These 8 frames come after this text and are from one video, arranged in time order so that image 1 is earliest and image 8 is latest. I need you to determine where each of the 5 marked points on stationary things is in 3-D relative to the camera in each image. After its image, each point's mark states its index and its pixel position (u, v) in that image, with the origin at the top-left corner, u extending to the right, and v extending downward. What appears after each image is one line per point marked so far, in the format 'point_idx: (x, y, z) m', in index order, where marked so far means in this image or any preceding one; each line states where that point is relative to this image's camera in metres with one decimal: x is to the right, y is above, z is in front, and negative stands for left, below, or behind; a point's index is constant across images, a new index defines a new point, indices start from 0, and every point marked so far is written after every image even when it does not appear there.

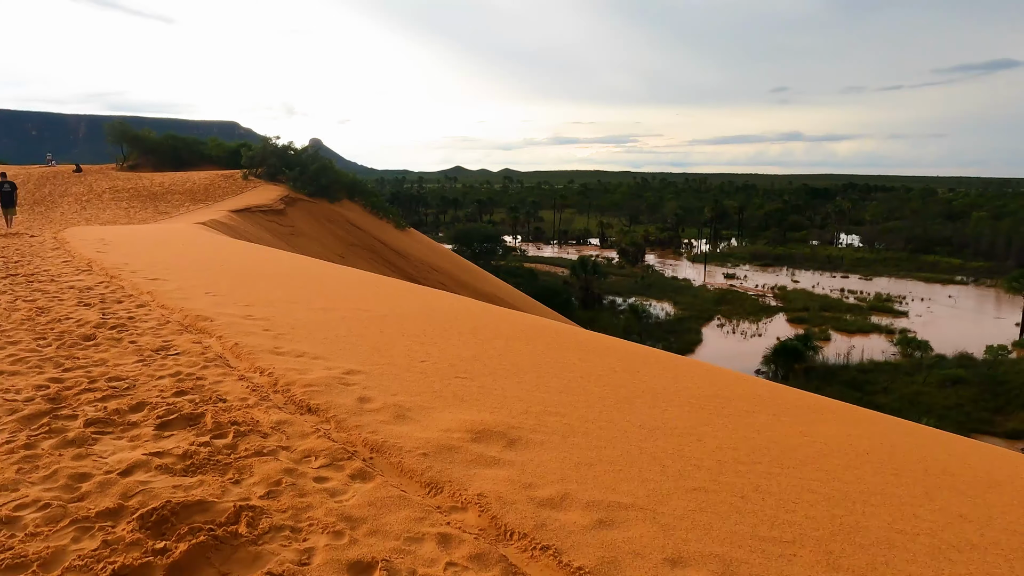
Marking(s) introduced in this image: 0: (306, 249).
0: (-5.8, +1.1, +18.9) m
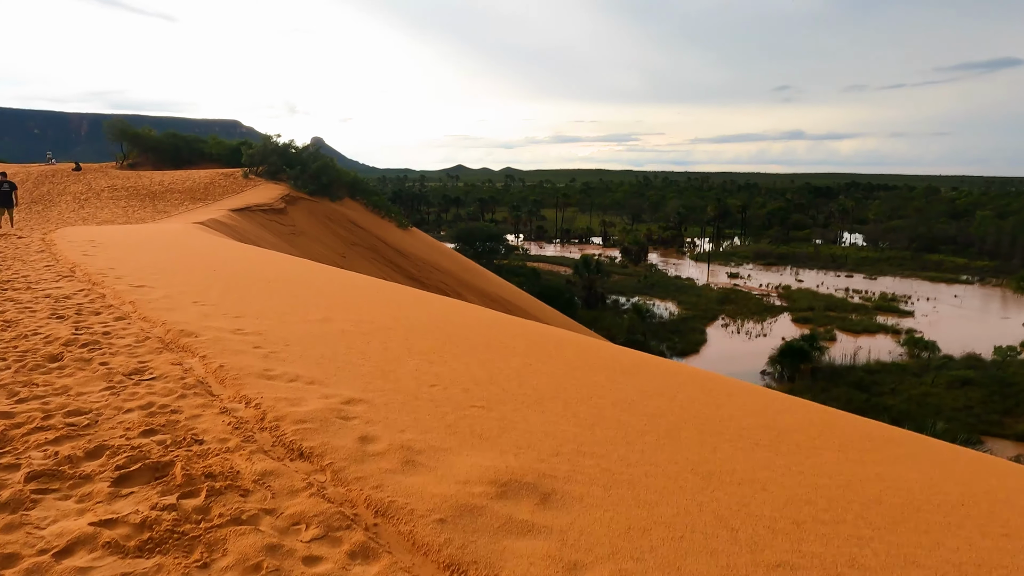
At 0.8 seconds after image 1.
0: (-5.7, +1.1, +18.5) m
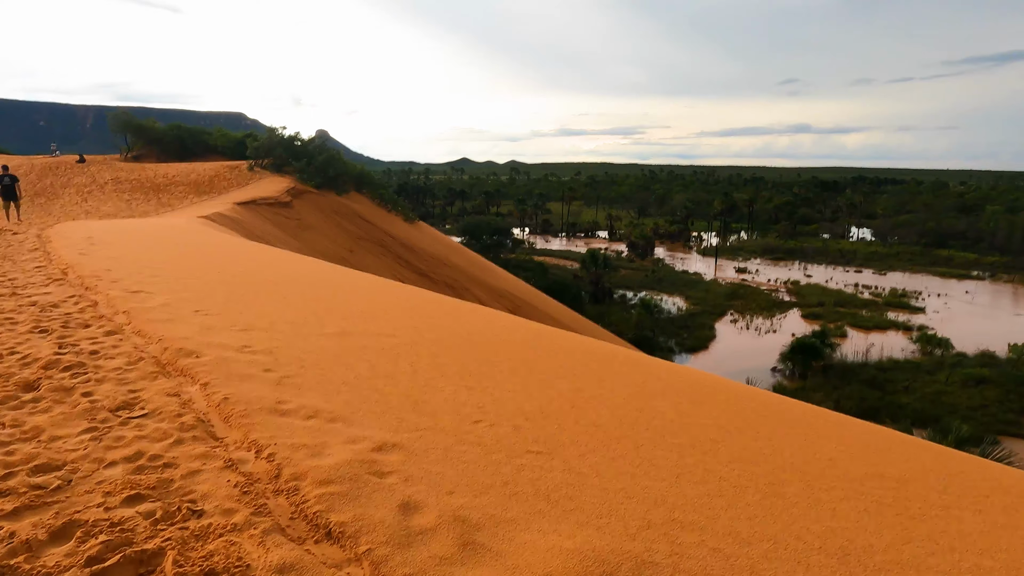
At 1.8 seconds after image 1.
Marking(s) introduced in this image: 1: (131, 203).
0: (-5.4, +1.2, +18.1) m
1: (-11.2, +2.5, +19.5) m
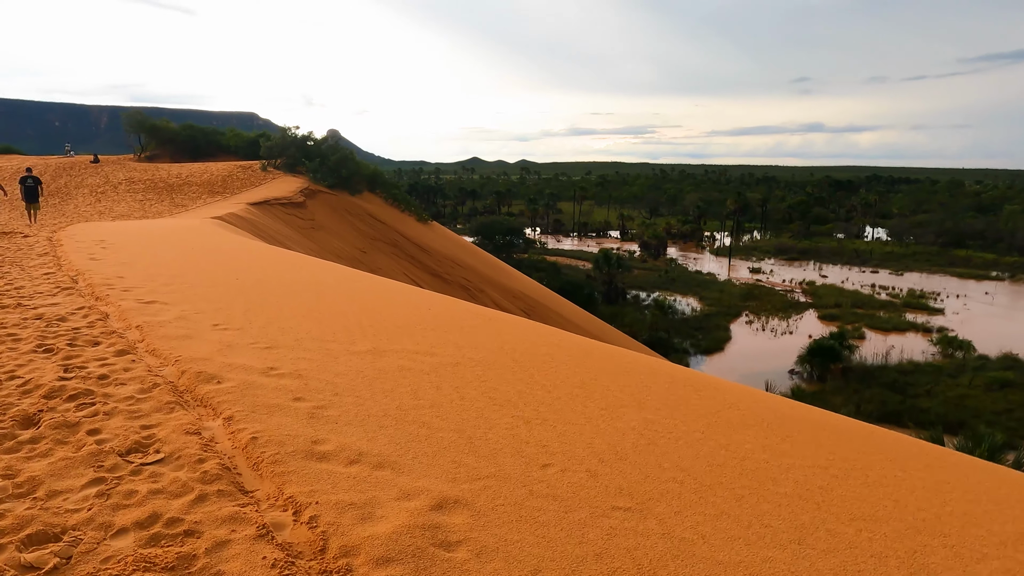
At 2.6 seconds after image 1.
0: (-4.9, +1.2, +17.8) m
1: (-10.7, +2.5, +19.3) m
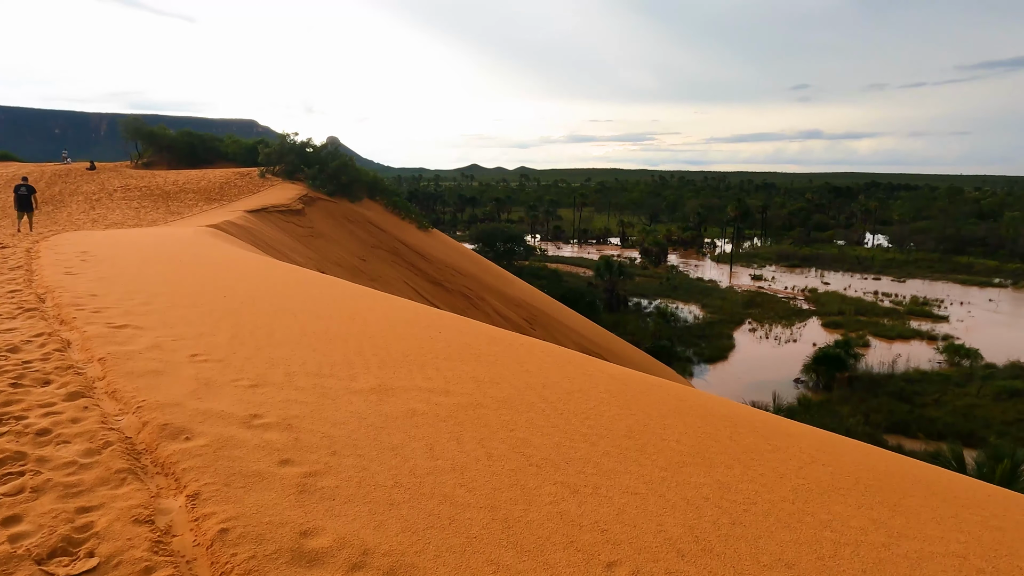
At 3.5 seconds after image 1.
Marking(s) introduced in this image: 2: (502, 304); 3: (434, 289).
0: (-4.8, +0.9, +17.4) m
1: (-10.6, +2.2, +18.9) m
2: (-0.3, -0.5, +19.8) m
3: (-2.2, 0.0, +18.9) m
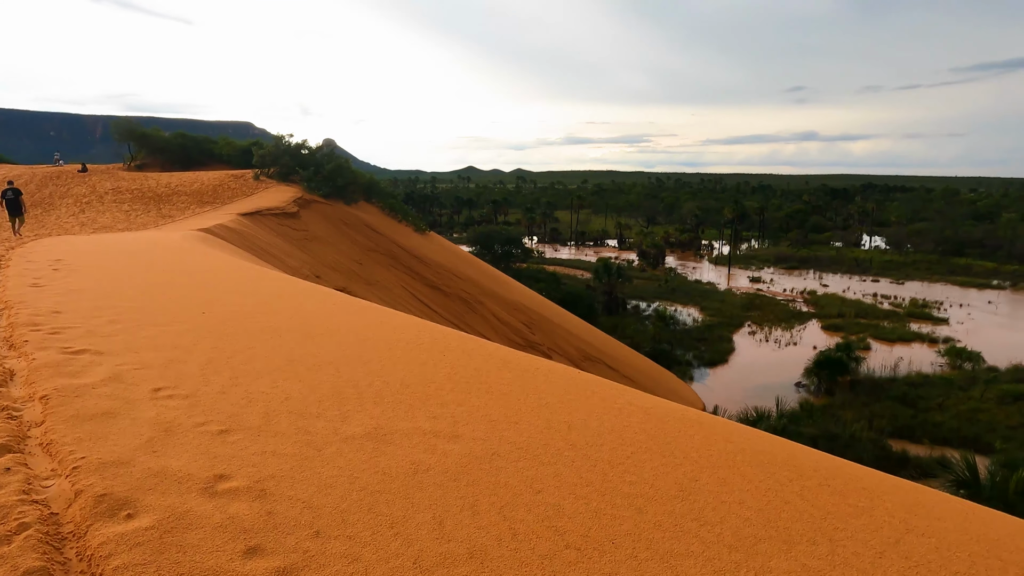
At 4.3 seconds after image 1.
0: (-4.8, +0.8, +16.9) m
1: (-10.6, +2.1, +18.4) m
2: (-0.3, -0.6, +19.3) m
3: (-2.2, -0.2, +18.5) m
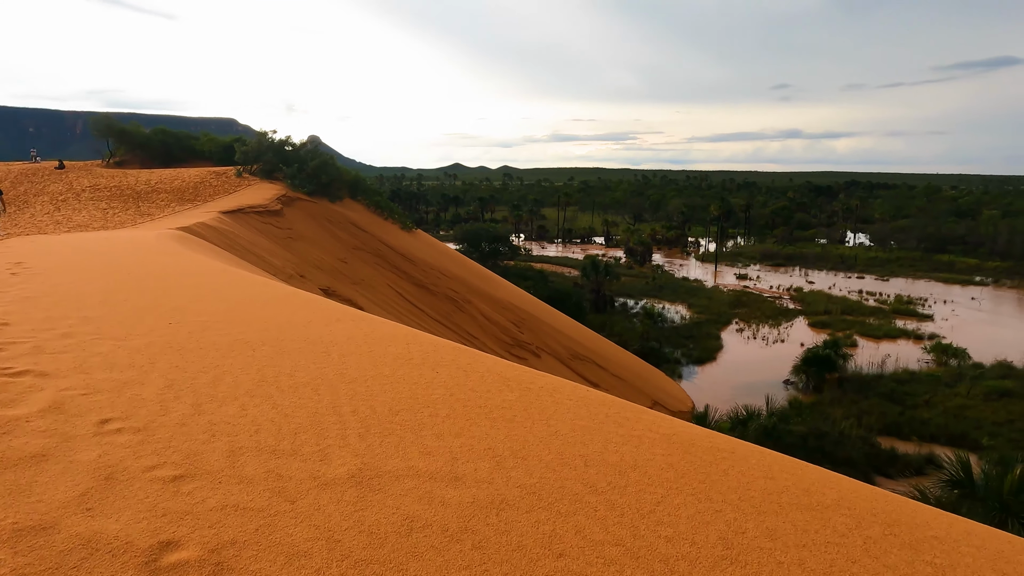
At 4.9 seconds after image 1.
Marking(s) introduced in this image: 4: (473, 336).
0: (-5.1, +0.8, +16.5) m
1: (-10.9, +2.0, +17.8) m
2: (-0.6, -0.6, +19.0) m
3: (-2.5, -0.1, +18.1) m
4: (-1.0, -1.2, +16.9) m
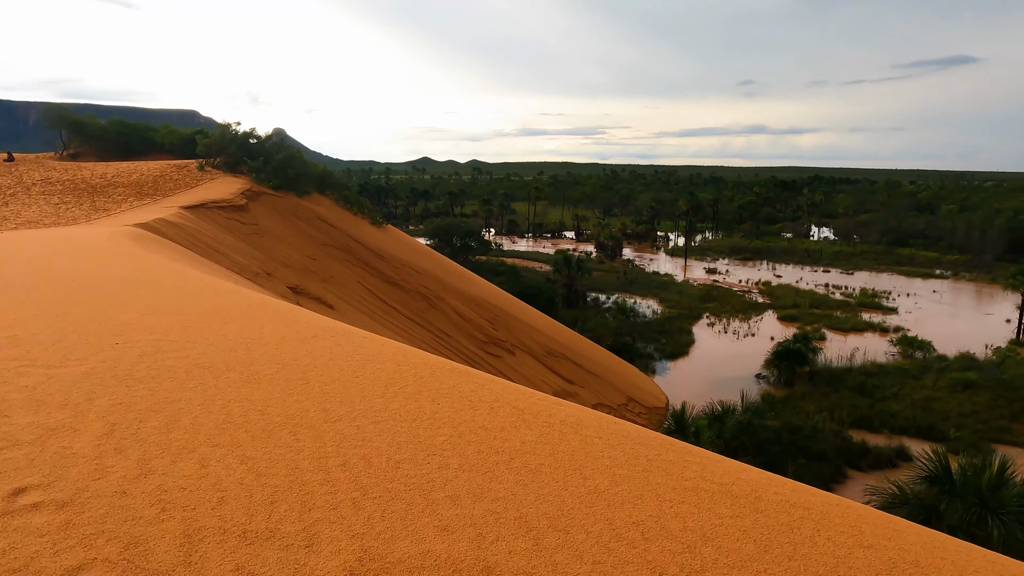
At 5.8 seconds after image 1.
0: (-5.6, +0.8, +15.8) m
1: (-11.5, +2.1, +16.9) m
2: (-1.3, -0.5, +18.5) m
3: (-3.2, -0.1, +17.5) m
4: (-1.6, -1.1, +16.4) m
